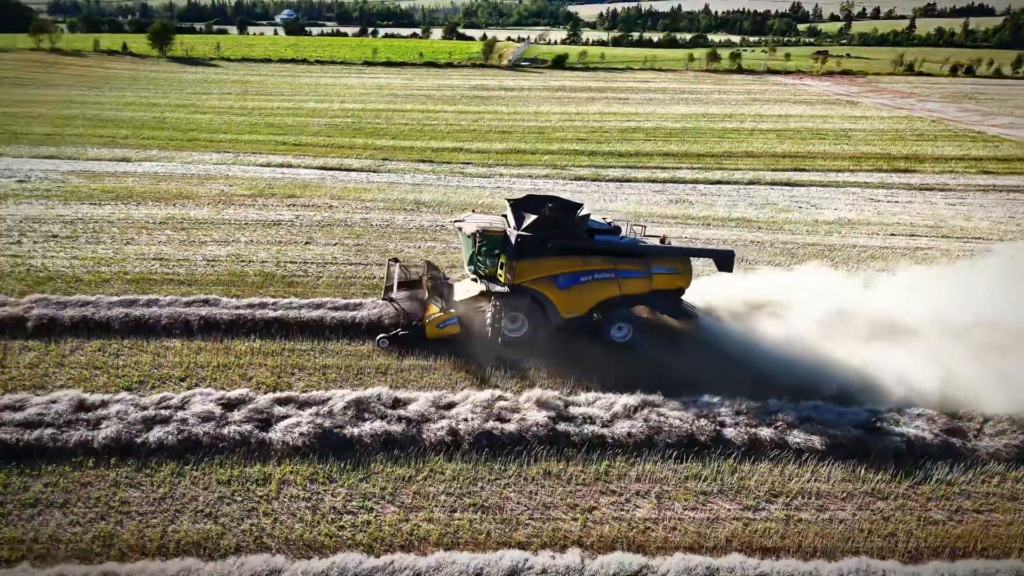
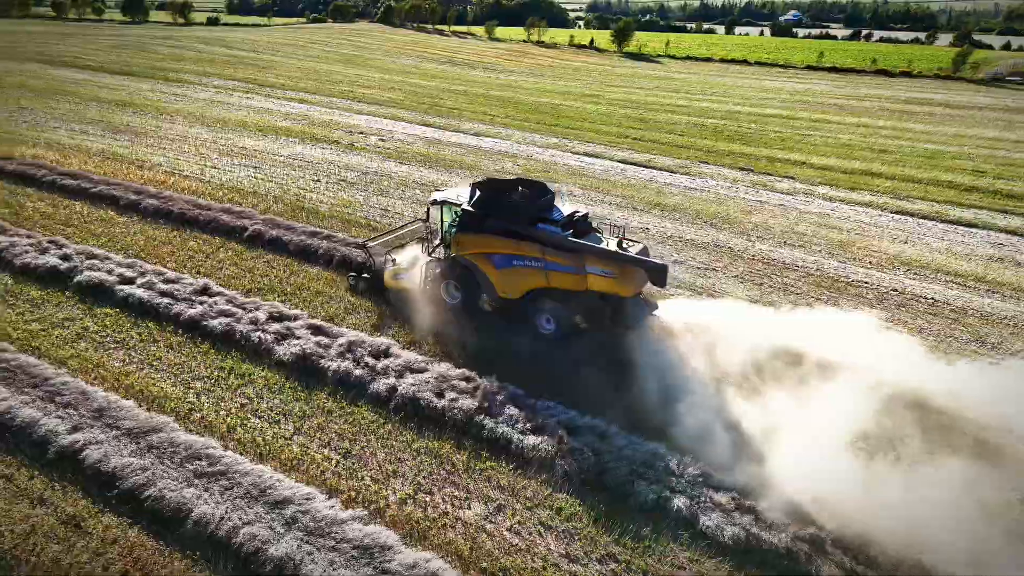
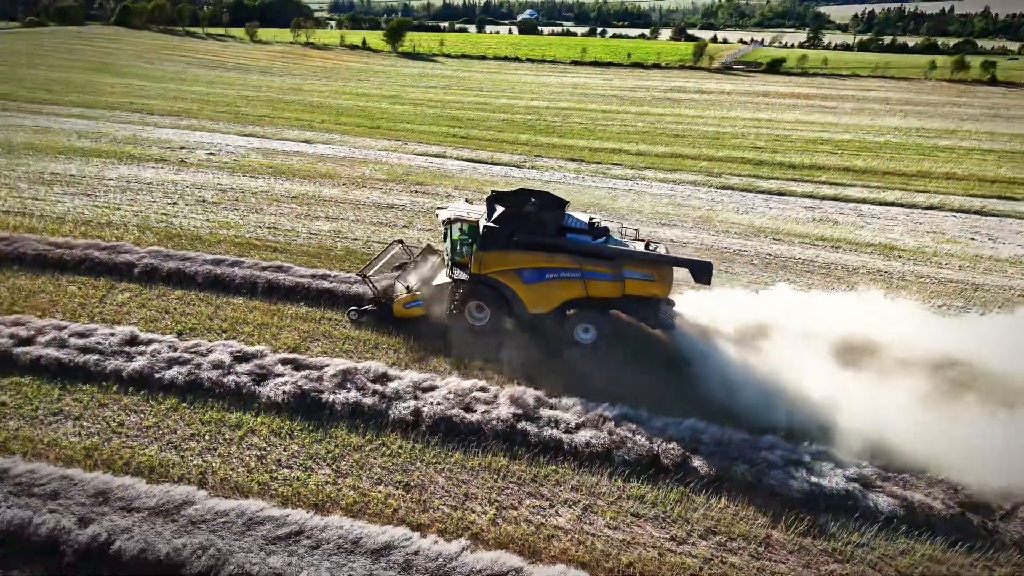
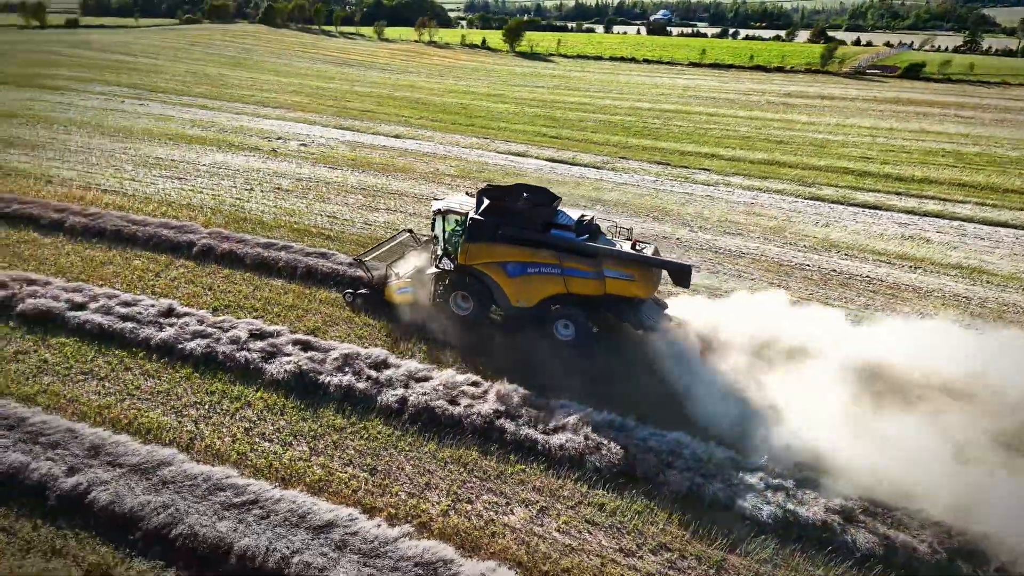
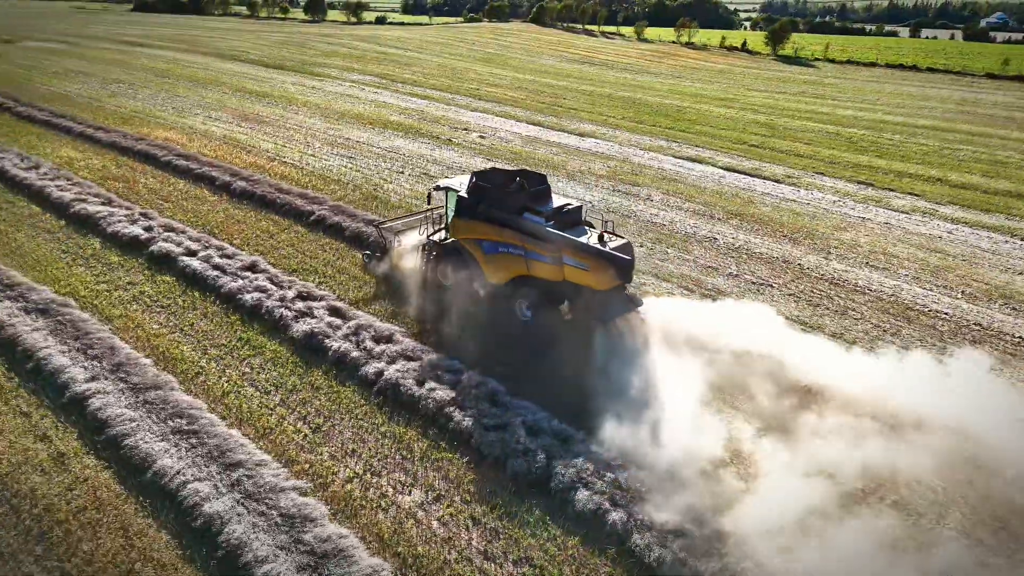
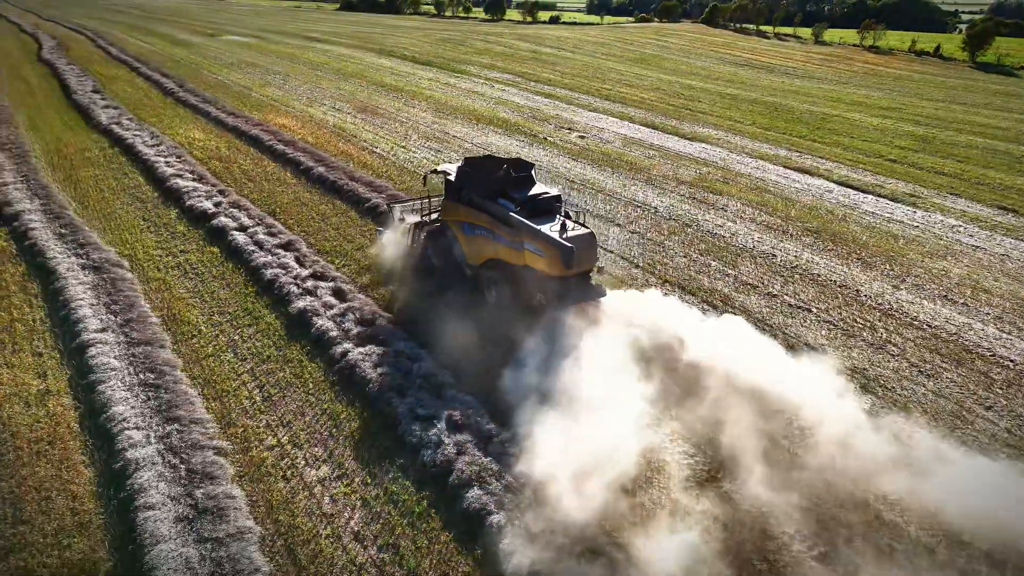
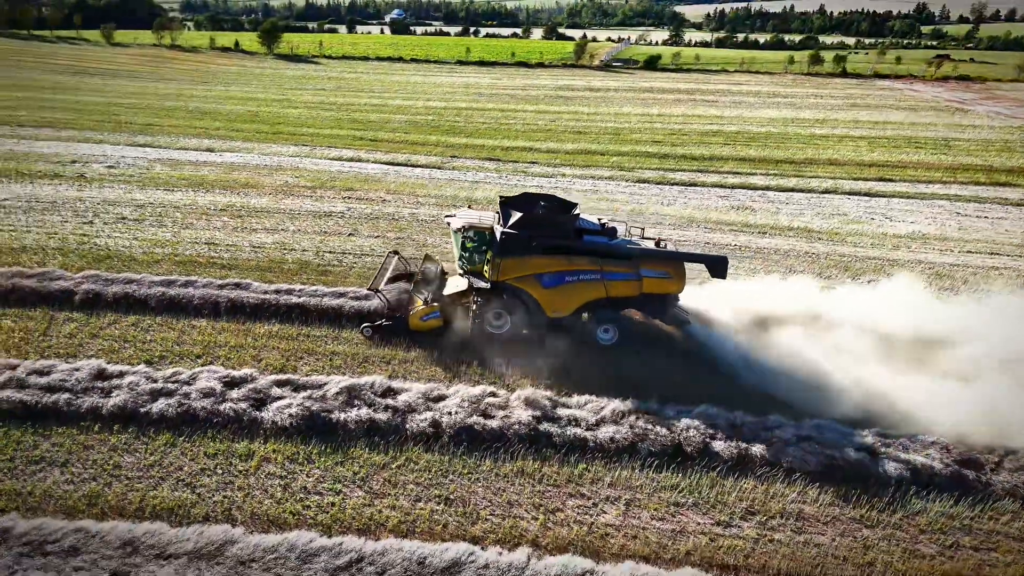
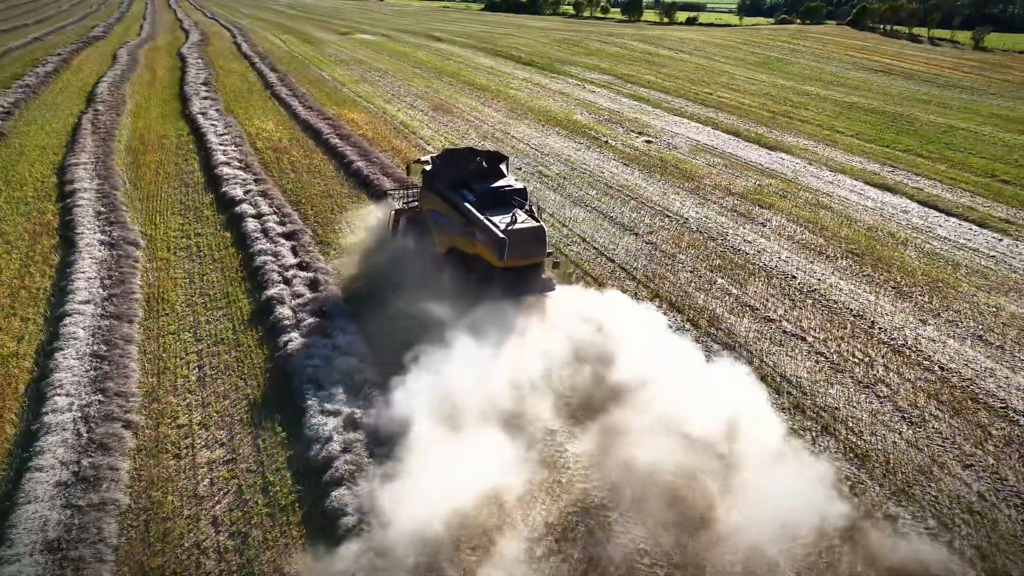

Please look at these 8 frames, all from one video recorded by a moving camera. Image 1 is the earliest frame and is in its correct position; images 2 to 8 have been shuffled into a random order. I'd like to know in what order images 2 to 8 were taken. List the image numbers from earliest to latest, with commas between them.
7, 3, 4, 2, 5, 6, 8
